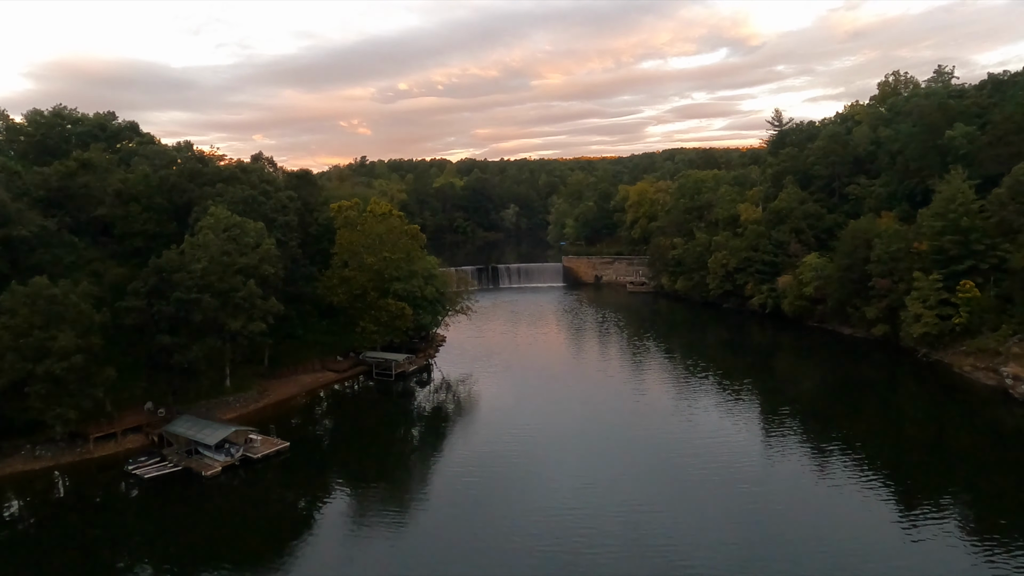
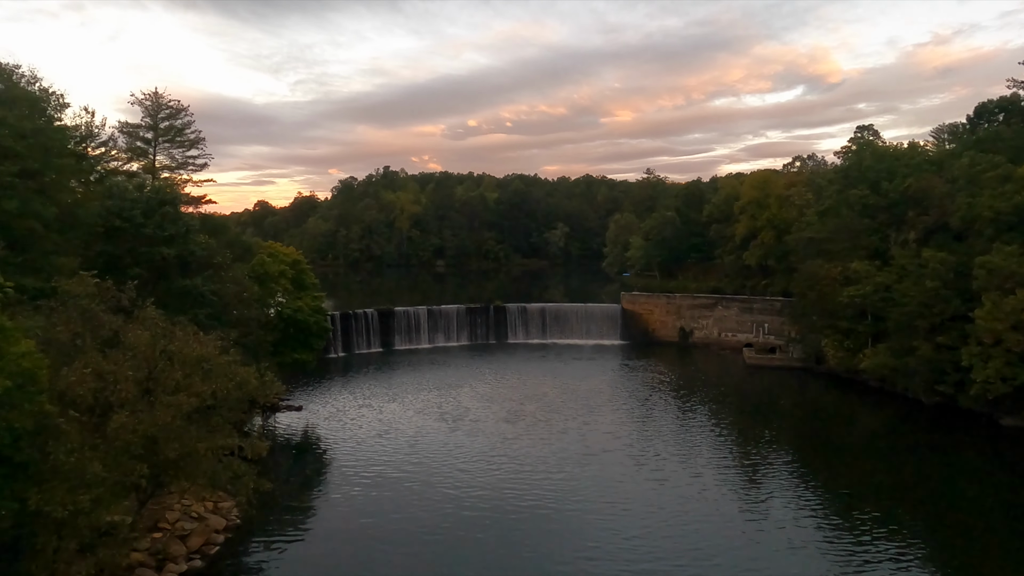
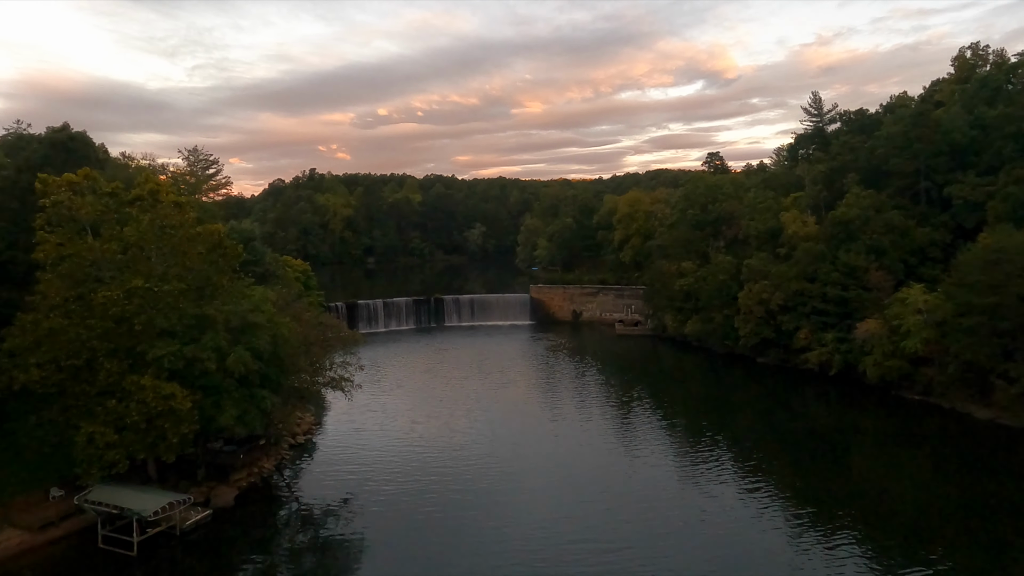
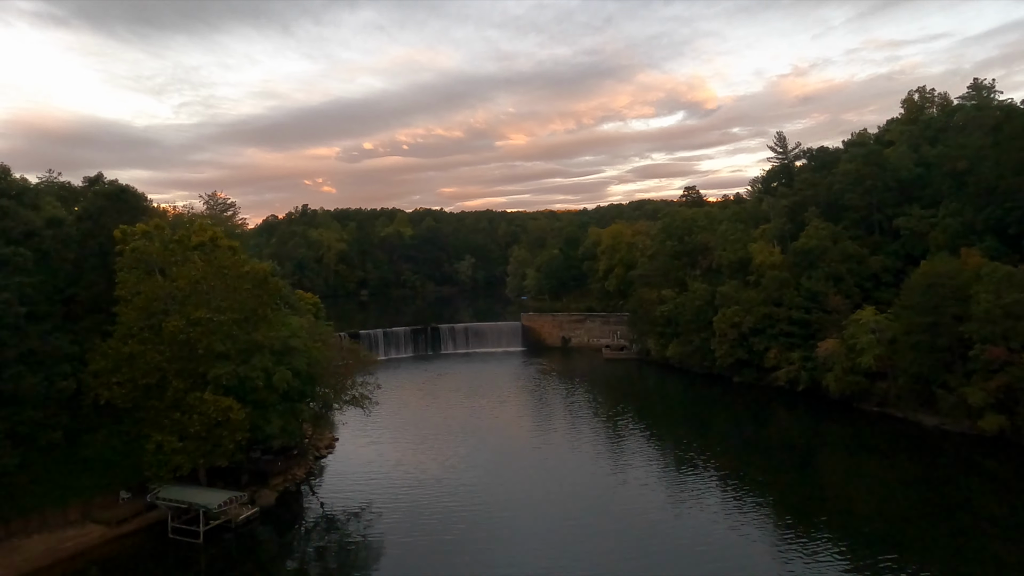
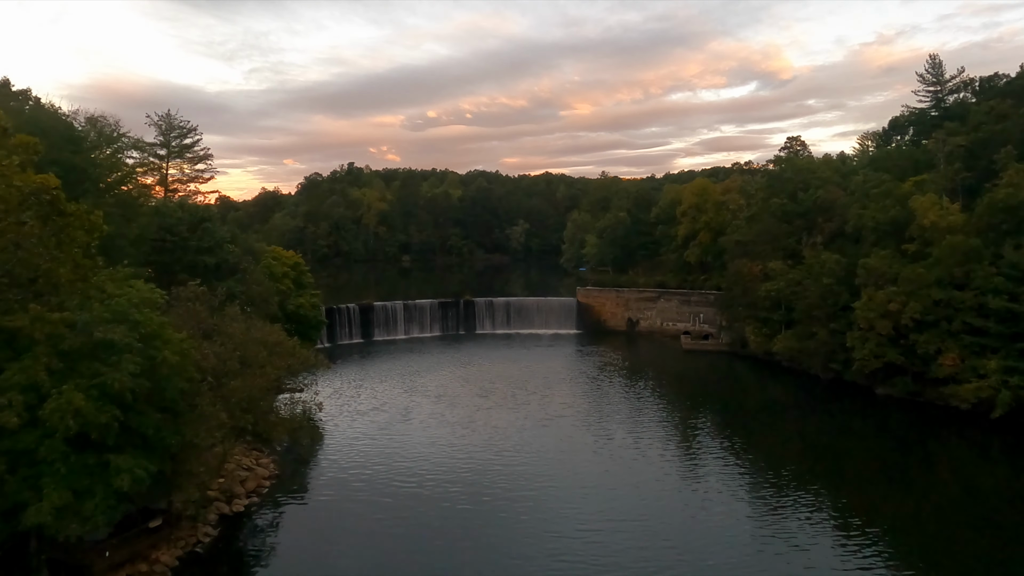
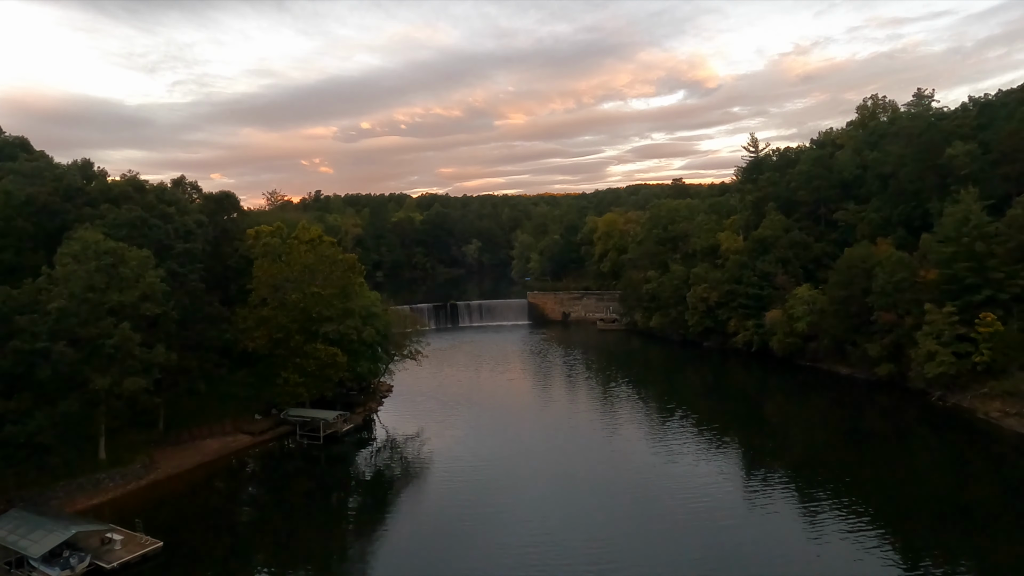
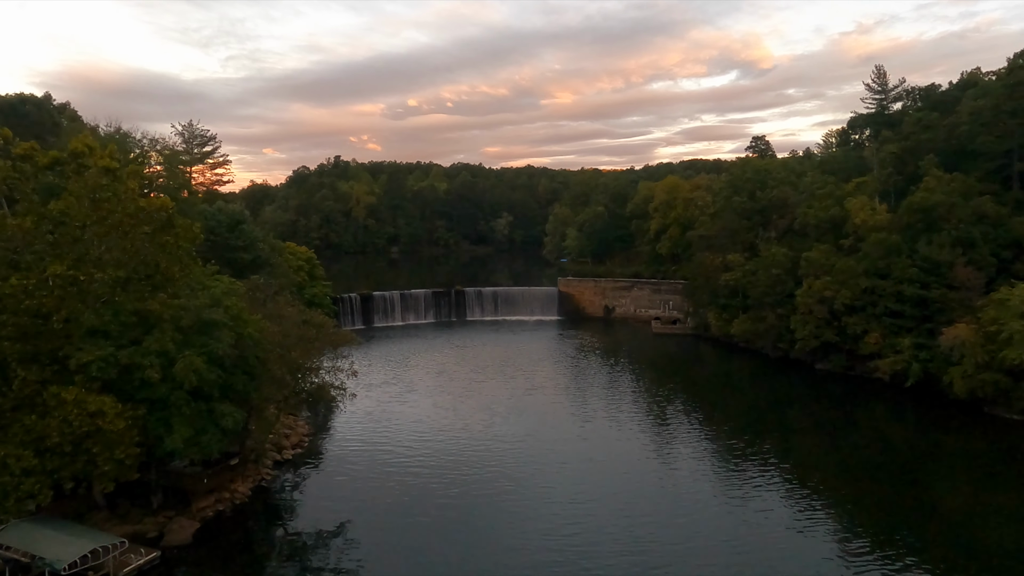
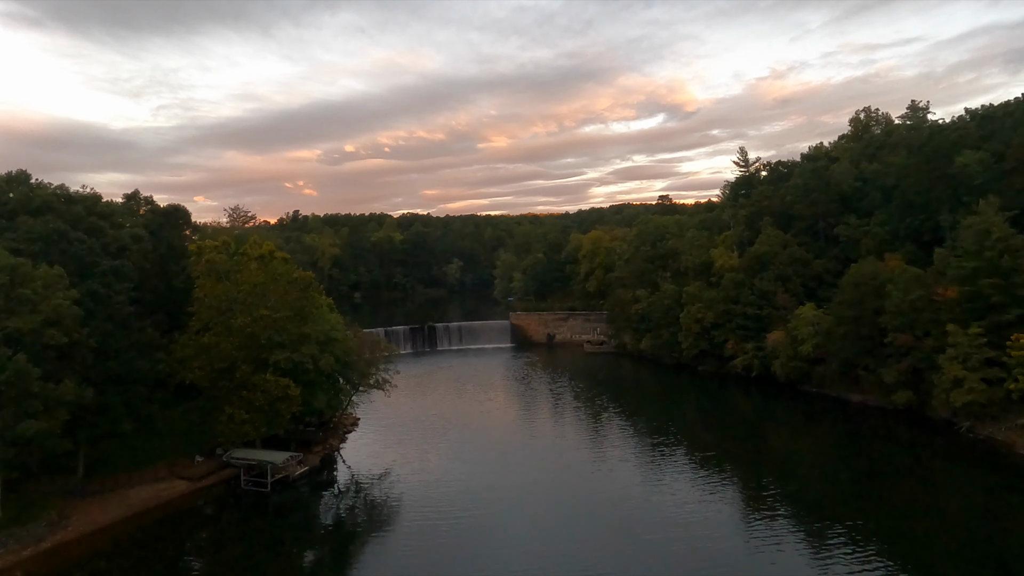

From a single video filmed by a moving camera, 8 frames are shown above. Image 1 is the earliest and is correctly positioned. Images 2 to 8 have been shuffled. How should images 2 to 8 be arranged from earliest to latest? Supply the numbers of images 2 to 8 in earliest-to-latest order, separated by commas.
6, 8, 4, 3, 7, 5, 2
